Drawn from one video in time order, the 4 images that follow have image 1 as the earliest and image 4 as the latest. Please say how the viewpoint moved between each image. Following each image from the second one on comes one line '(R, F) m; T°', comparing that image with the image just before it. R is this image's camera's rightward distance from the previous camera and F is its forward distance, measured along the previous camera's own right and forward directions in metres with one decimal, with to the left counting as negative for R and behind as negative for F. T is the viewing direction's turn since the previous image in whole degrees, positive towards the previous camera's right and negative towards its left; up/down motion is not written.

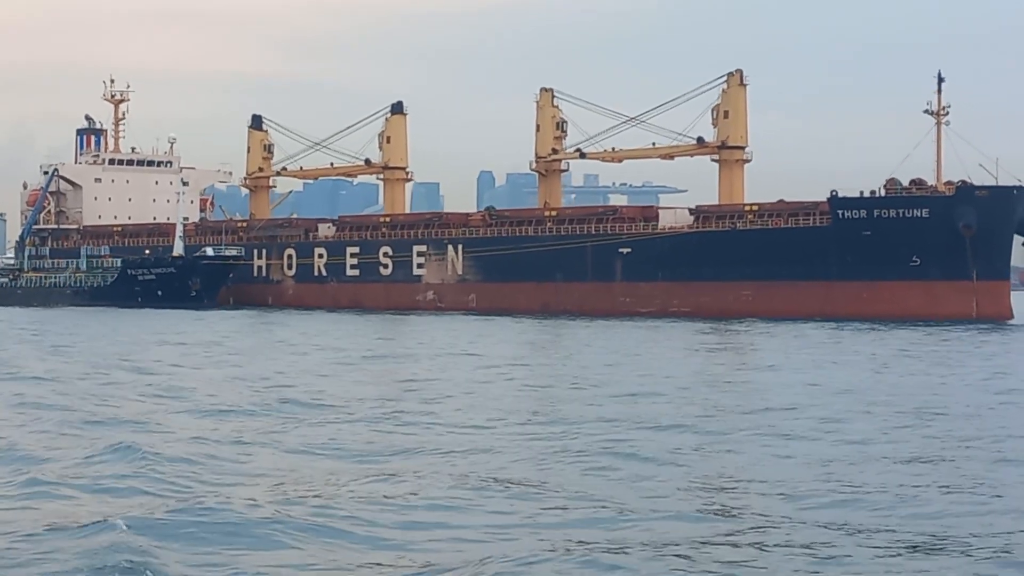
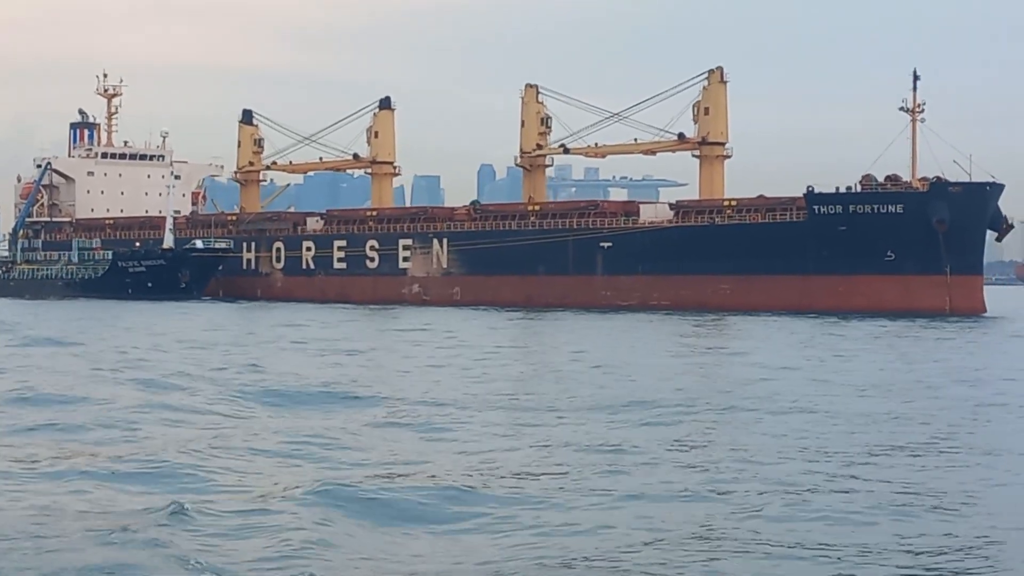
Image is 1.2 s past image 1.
(+0.3, -0.3) m; 0°
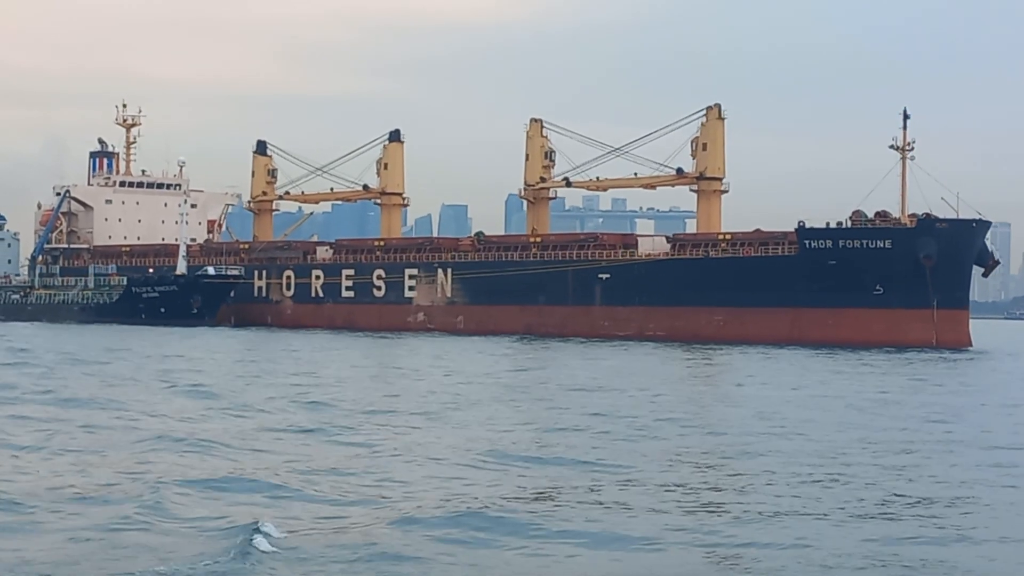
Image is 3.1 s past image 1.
(+0.3, -0.6) m; -1°
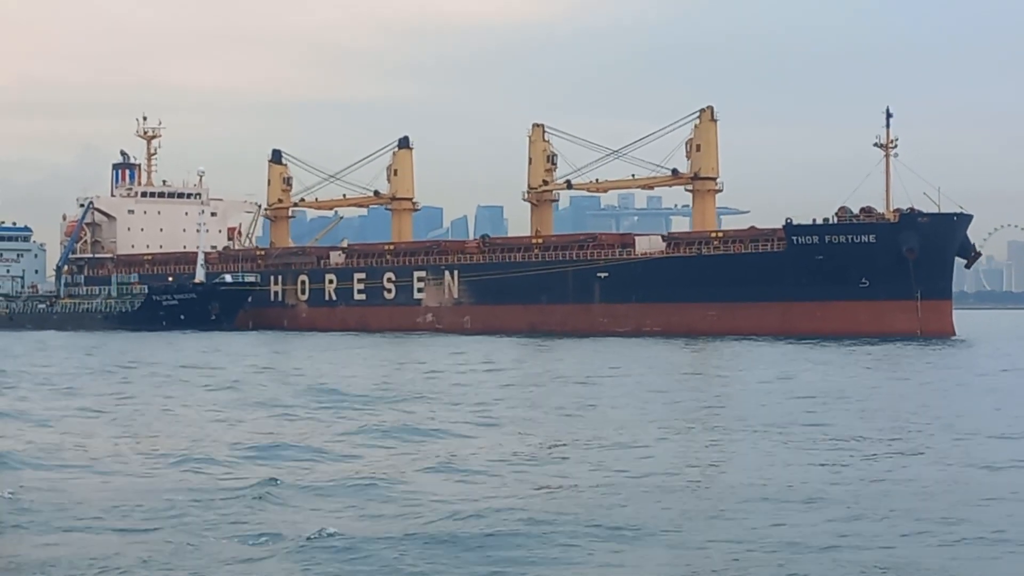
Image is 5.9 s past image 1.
(+0.5, -0.8) m; -1°
